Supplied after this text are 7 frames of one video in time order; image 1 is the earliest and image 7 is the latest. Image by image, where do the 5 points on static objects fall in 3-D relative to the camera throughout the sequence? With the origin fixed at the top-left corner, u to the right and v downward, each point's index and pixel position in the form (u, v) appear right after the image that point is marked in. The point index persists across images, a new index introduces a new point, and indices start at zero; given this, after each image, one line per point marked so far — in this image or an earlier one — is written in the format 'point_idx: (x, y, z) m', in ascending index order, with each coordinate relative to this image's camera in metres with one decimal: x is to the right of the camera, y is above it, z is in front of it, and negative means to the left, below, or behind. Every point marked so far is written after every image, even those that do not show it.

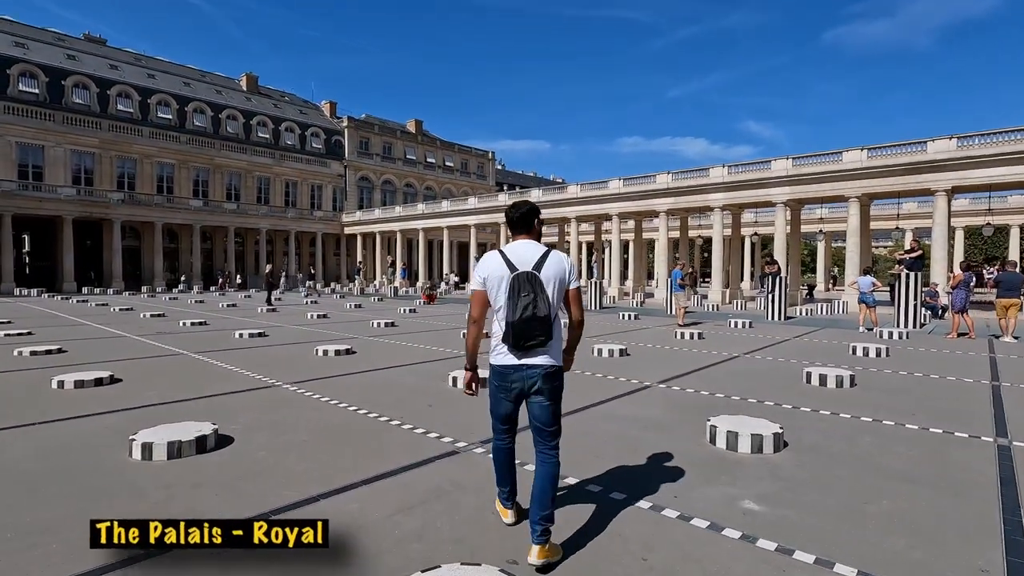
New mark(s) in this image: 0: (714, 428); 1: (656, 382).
0: (+2.1, -1.5, +5.6) m
1: (+2.4, -1.6, +8.7) m
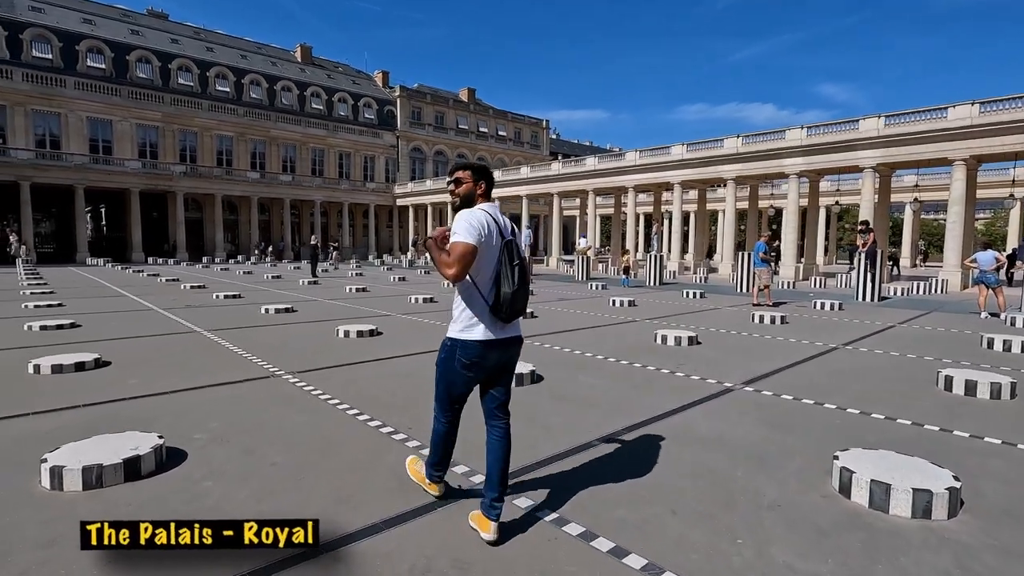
0: (+2.4, -1.3, +3.8) m
1: (+2.9, -1.2, +6.9) m
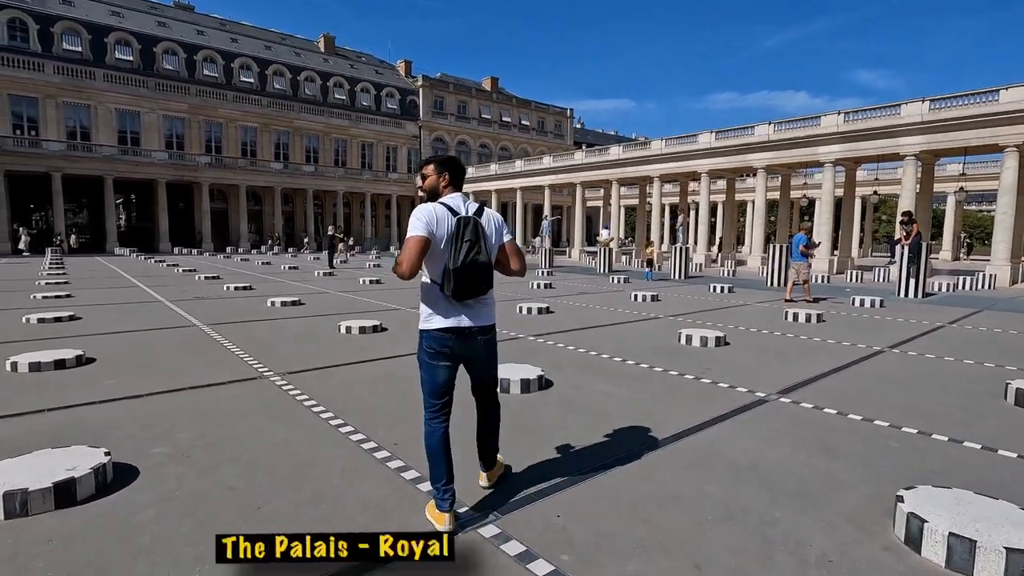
0: (+2.3, -1.3, +3.0) m
1: (+3.0, -1.2, +6.1) m
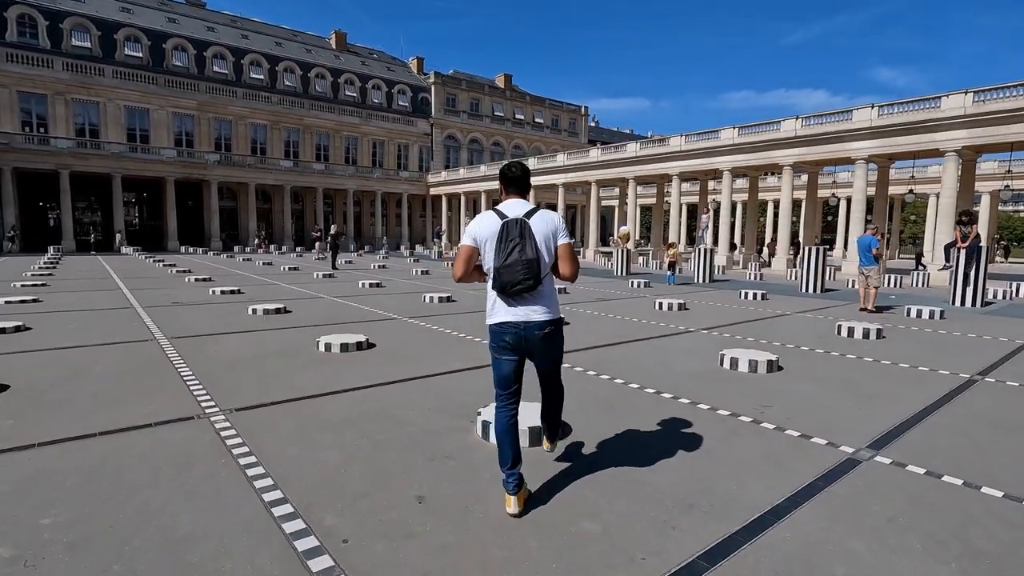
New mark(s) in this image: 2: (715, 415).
0: (+2.3, -1.5, +1.6) m
1: (+3.0, -1.4, +4.6) m
2: (+2.1, -1.3, +5.5) m
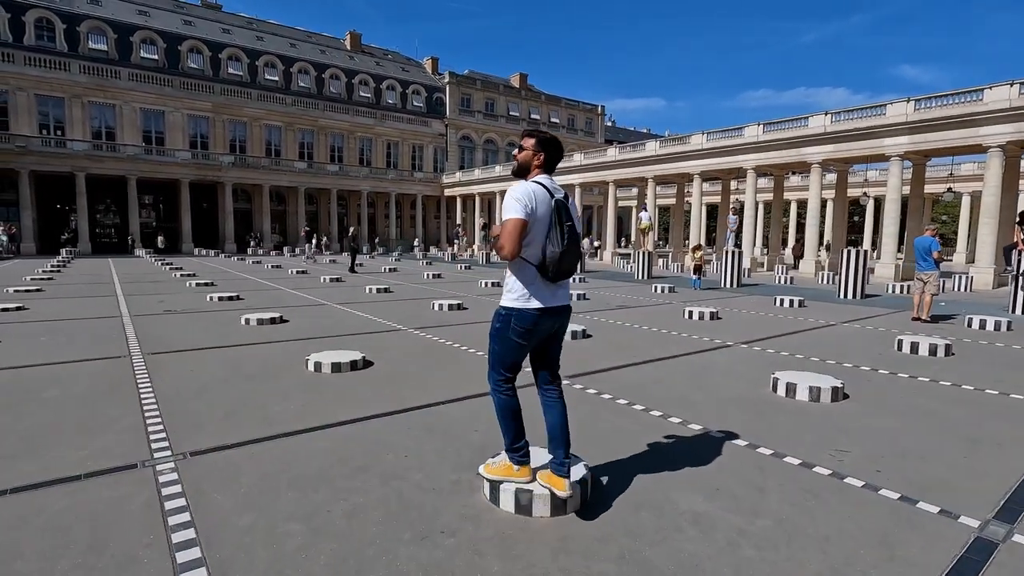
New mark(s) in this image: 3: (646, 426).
0: (+2.3, -1.6, +0.5) m
1: (+3.2, -1.5, +3.5) m
2: (+2.2, -1.4, +4.4) m
3: (+1.3, -1.3, +5.2) m
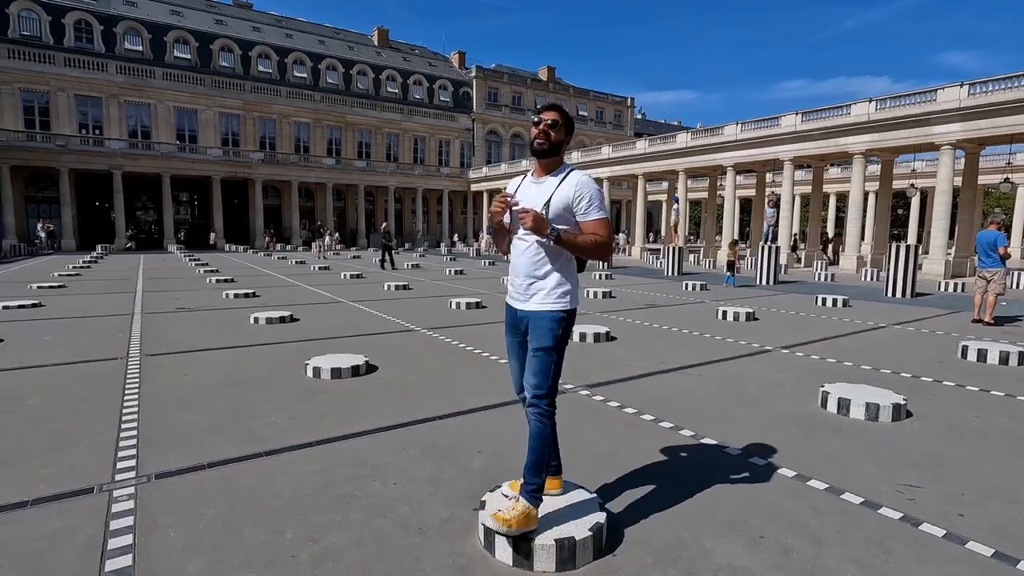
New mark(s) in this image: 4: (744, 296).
0: (+2.2, -1.7, -0.2) m
1: (+3.1, -1.6, +2.7) m
2: (+2.2, -1.5, +3.7) m
3: (+1.4, -1.4, +4.6) m
4: (+6.9, -0.2, +15.9) m
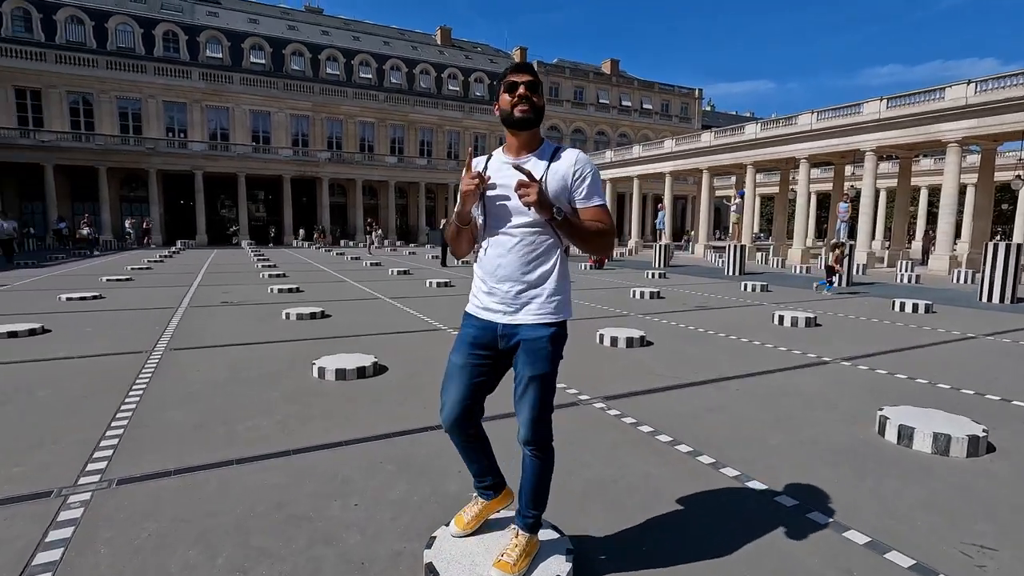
0: (+1.5, -1.8, -0.9) m
1: (+2.8, -1.6, +1.9) m
2: (+2.0, -1.5, +2.9) m
3: (+1.3, -1.4, +4.0) m
4: (+8.2, -0.3, +14.6) m
